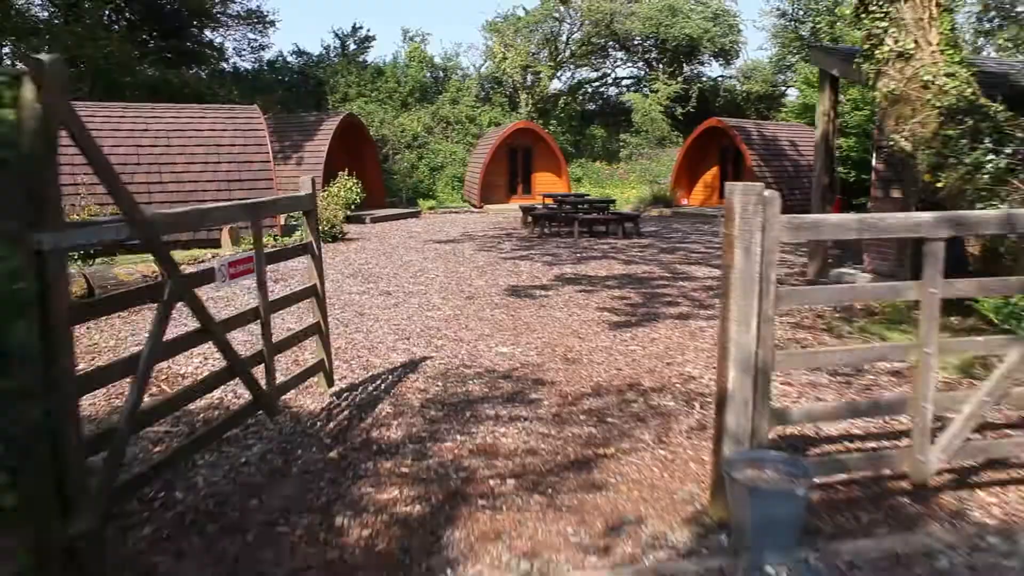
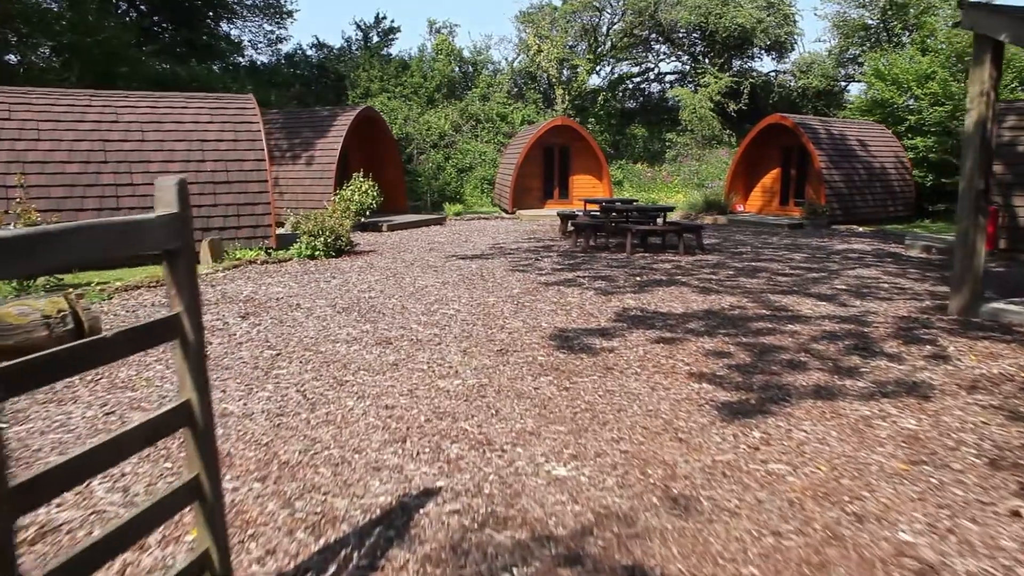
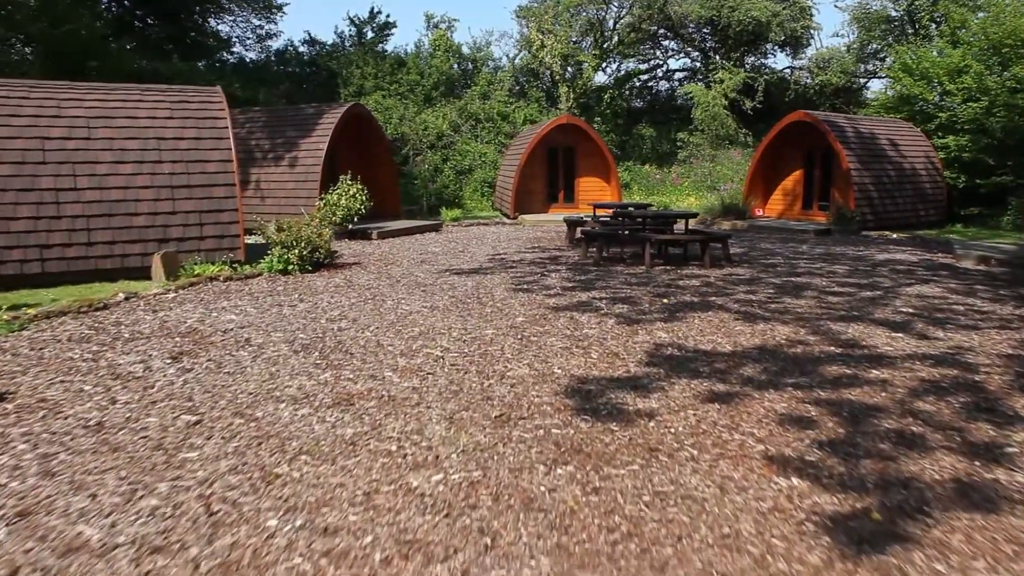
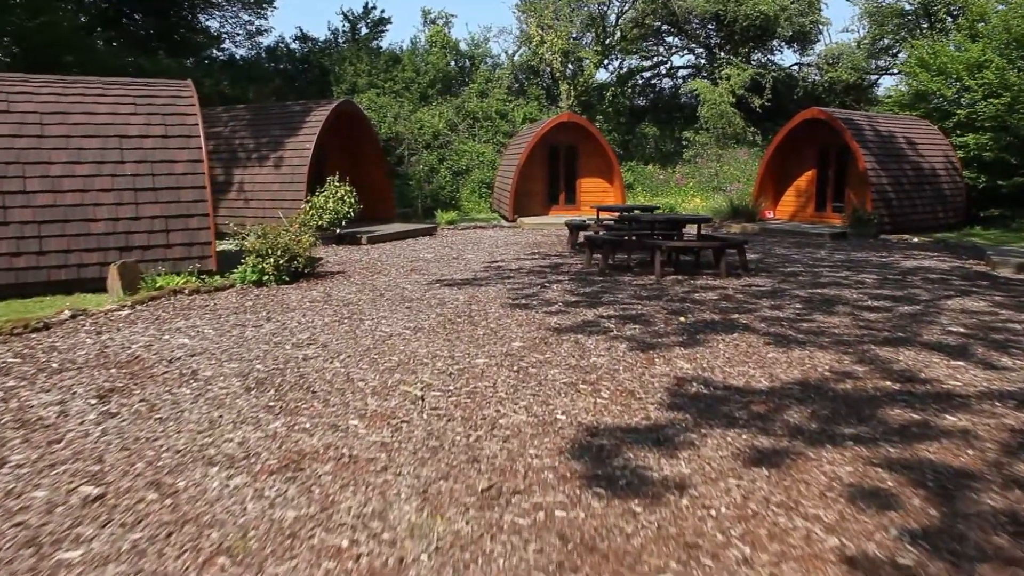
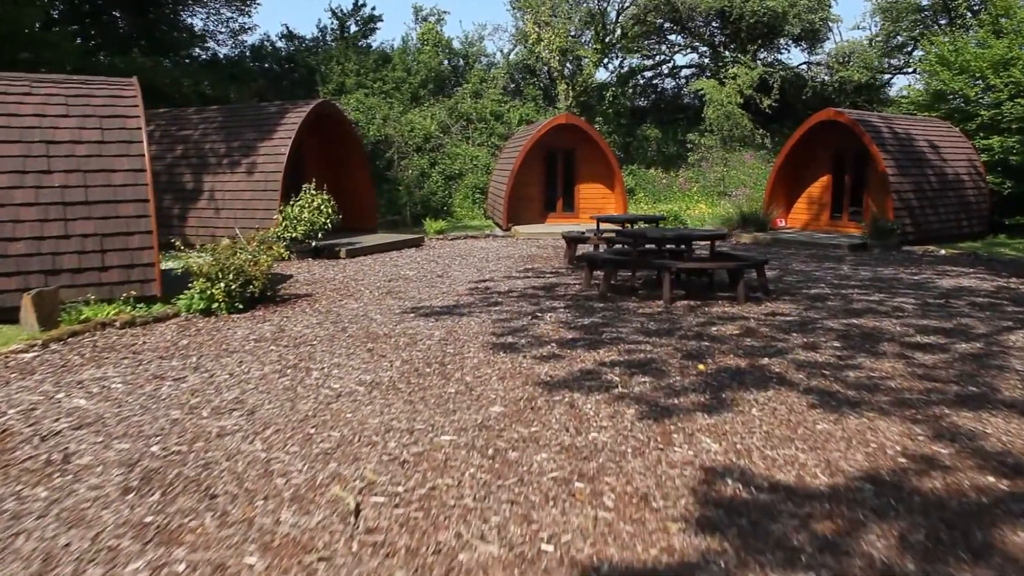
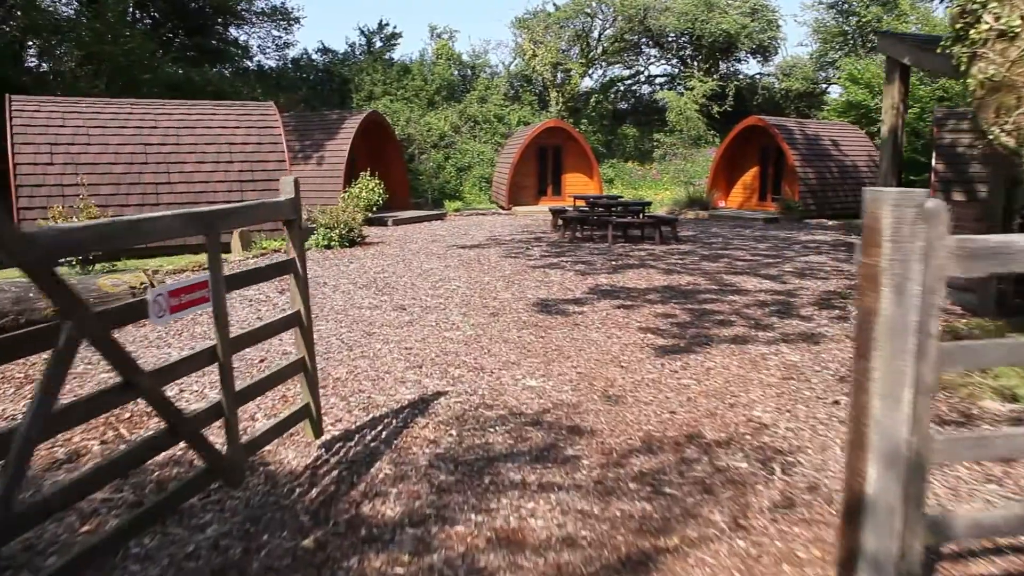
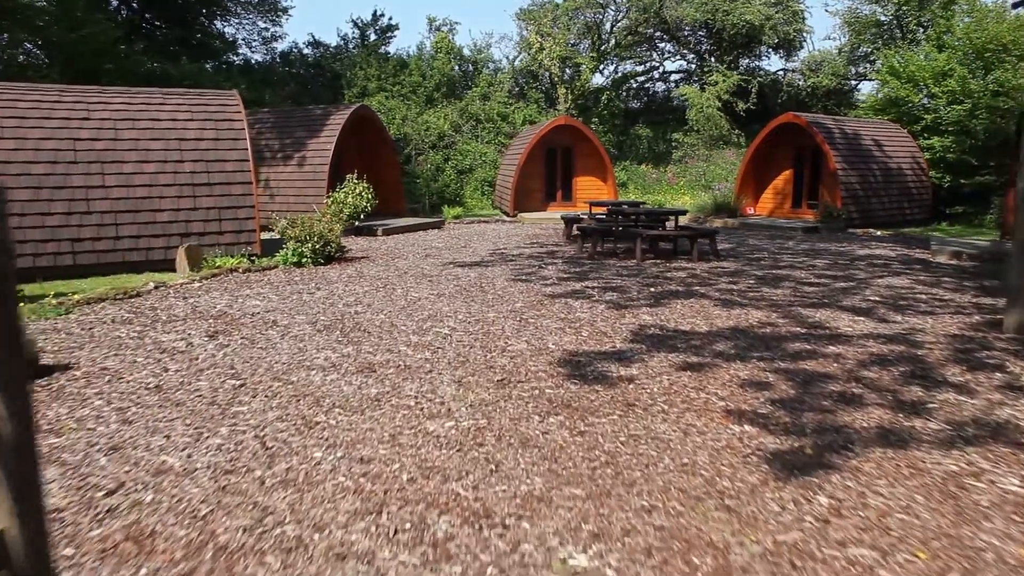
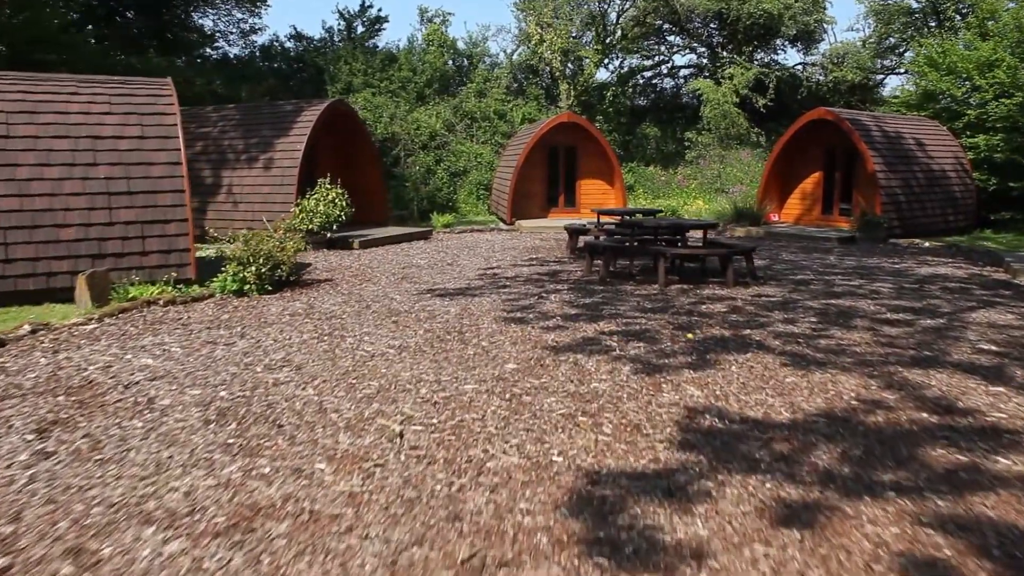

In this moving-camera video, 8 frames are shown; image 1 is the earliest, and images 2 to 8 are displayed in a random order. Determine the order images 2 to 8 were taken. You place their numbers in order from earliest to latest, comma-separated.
6, 2, 7, 3, 4, 8, 5
